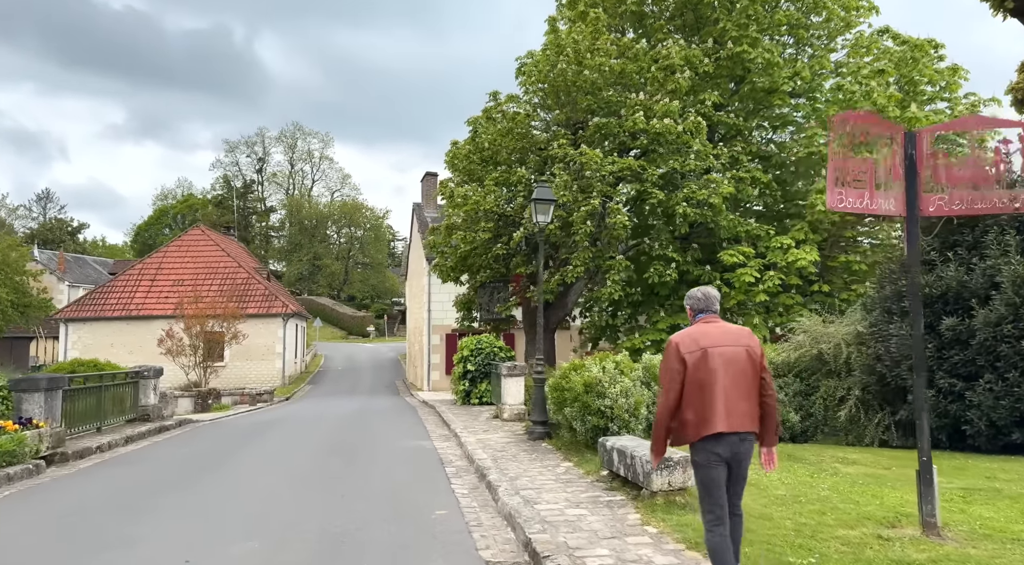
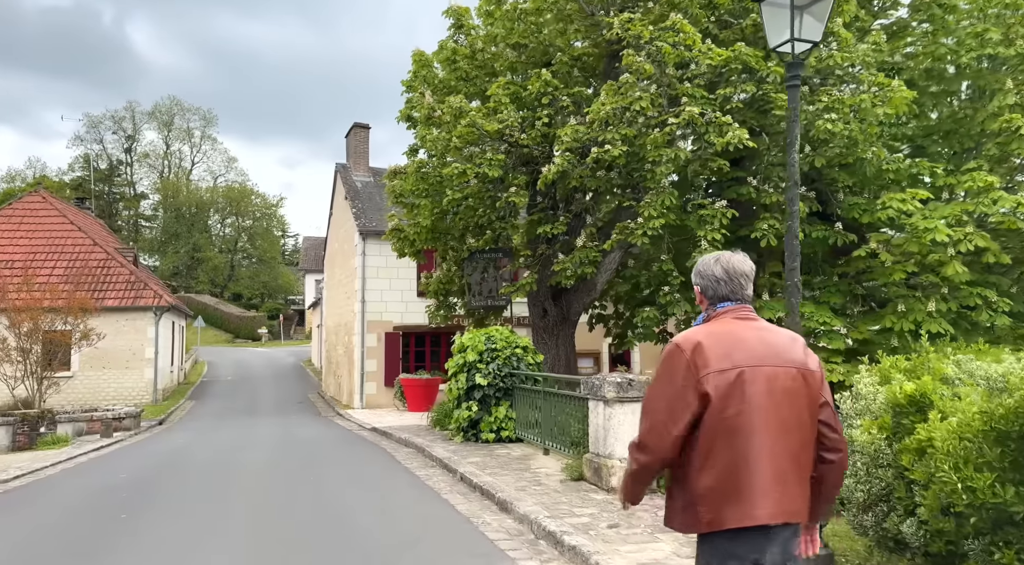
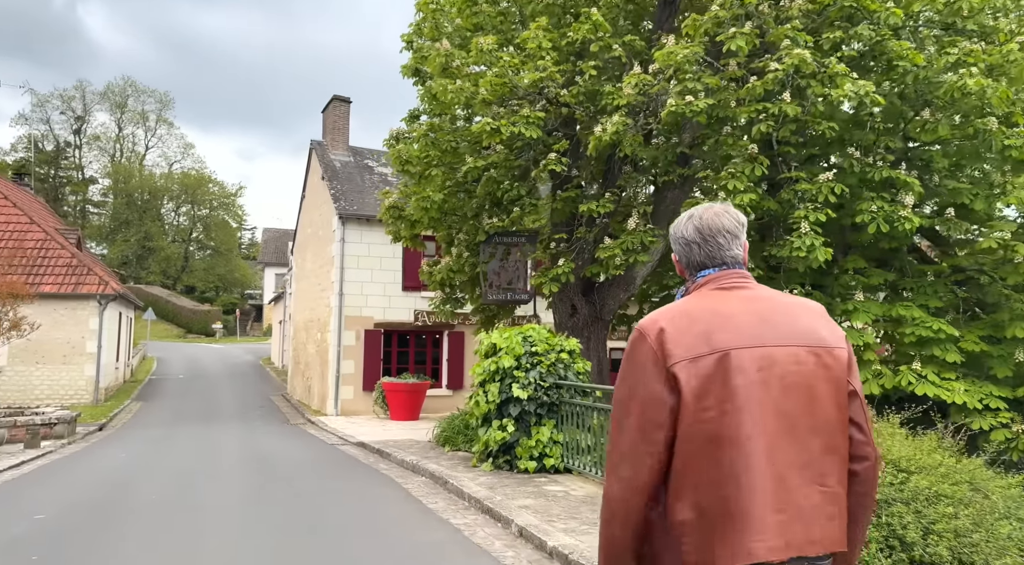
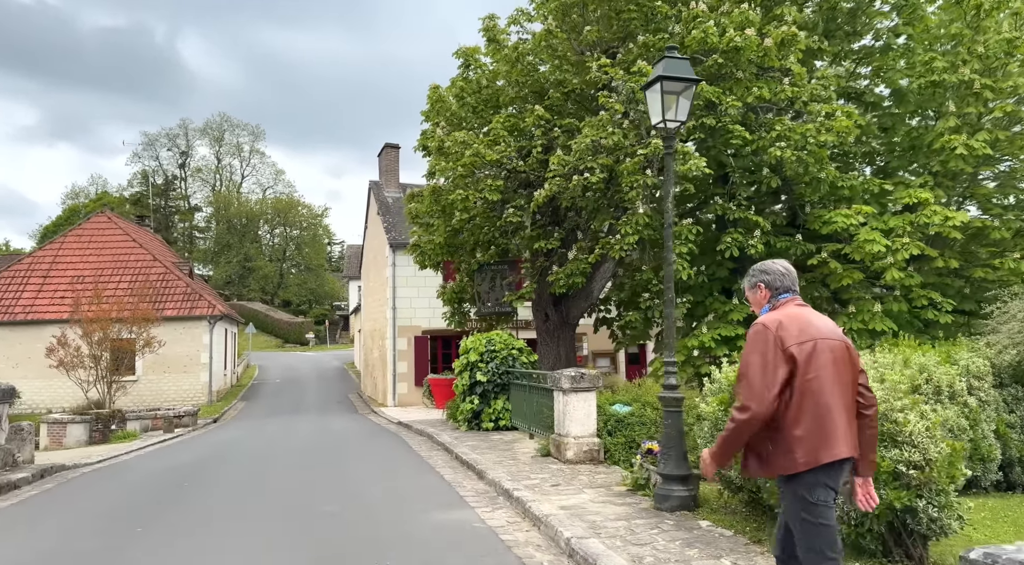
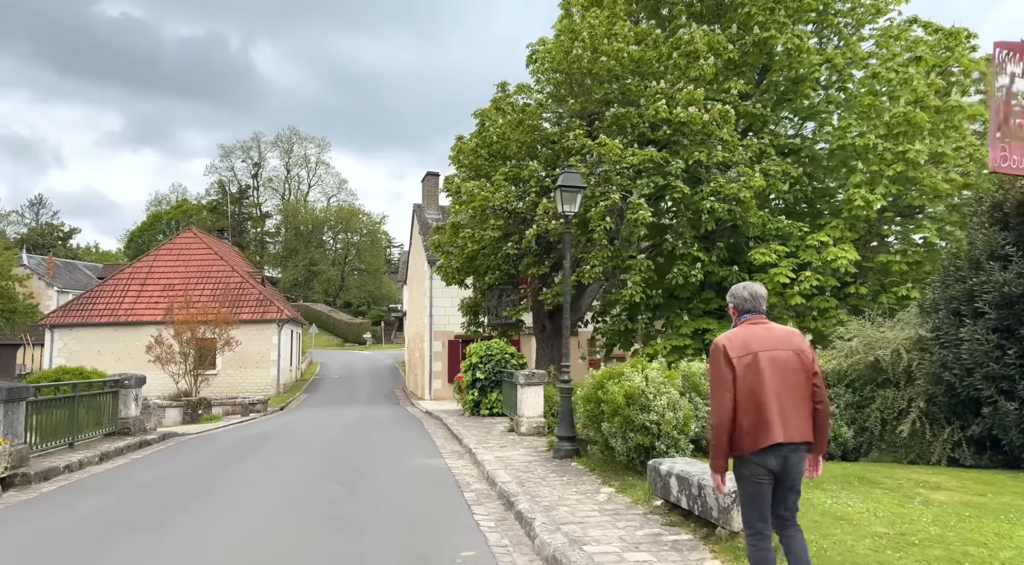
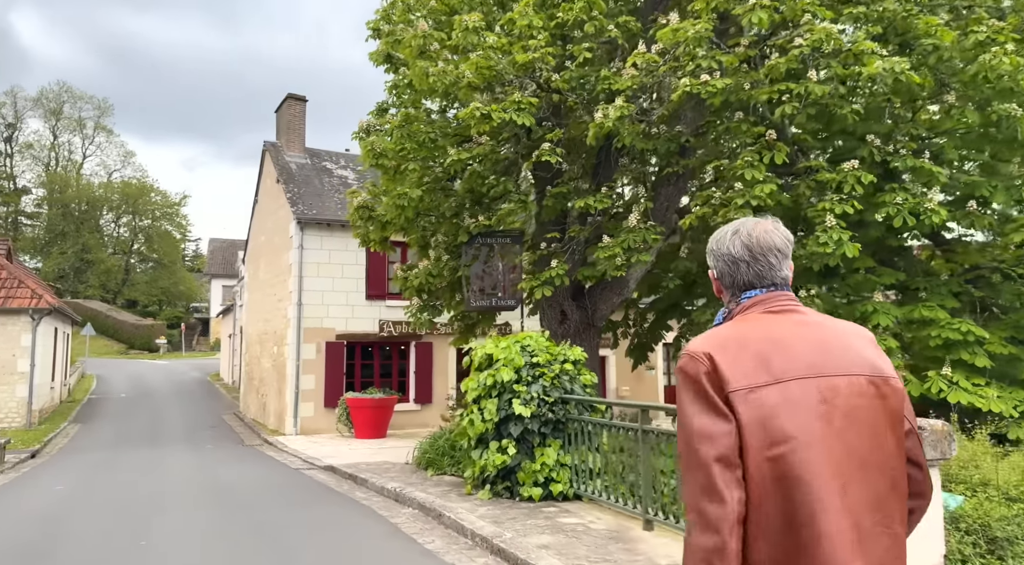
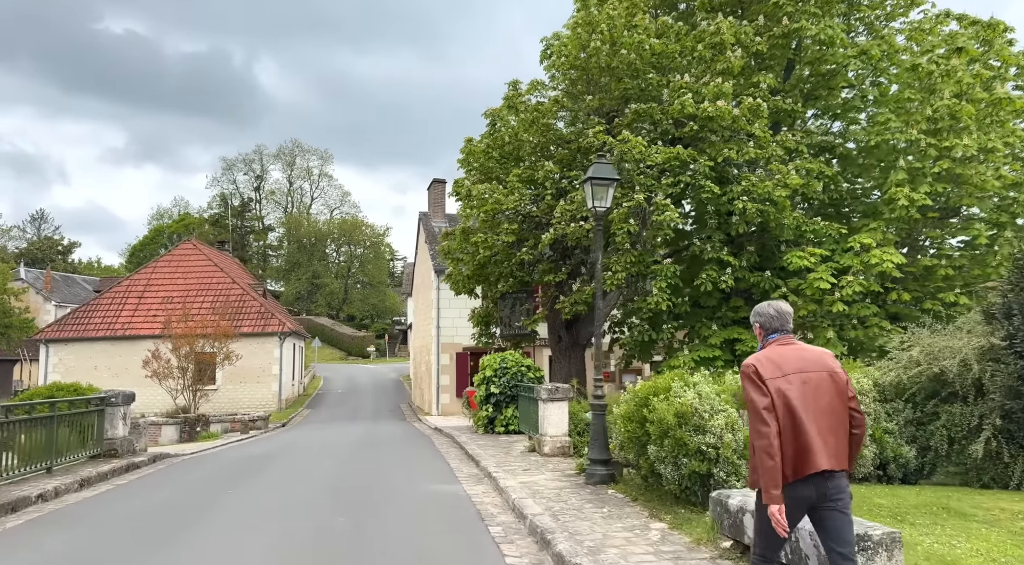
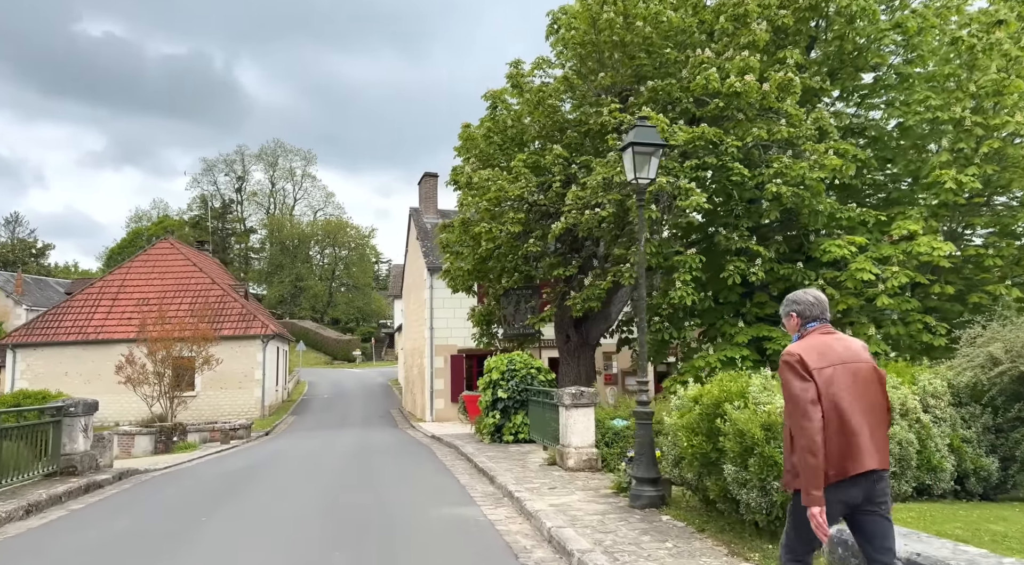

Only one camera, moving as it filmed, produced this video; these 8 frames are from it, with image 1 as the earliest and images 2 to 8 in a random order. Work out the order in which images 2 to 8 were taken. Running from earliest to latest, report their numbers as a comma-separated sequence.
5, 7, 8, 4, 2, 3, 6
